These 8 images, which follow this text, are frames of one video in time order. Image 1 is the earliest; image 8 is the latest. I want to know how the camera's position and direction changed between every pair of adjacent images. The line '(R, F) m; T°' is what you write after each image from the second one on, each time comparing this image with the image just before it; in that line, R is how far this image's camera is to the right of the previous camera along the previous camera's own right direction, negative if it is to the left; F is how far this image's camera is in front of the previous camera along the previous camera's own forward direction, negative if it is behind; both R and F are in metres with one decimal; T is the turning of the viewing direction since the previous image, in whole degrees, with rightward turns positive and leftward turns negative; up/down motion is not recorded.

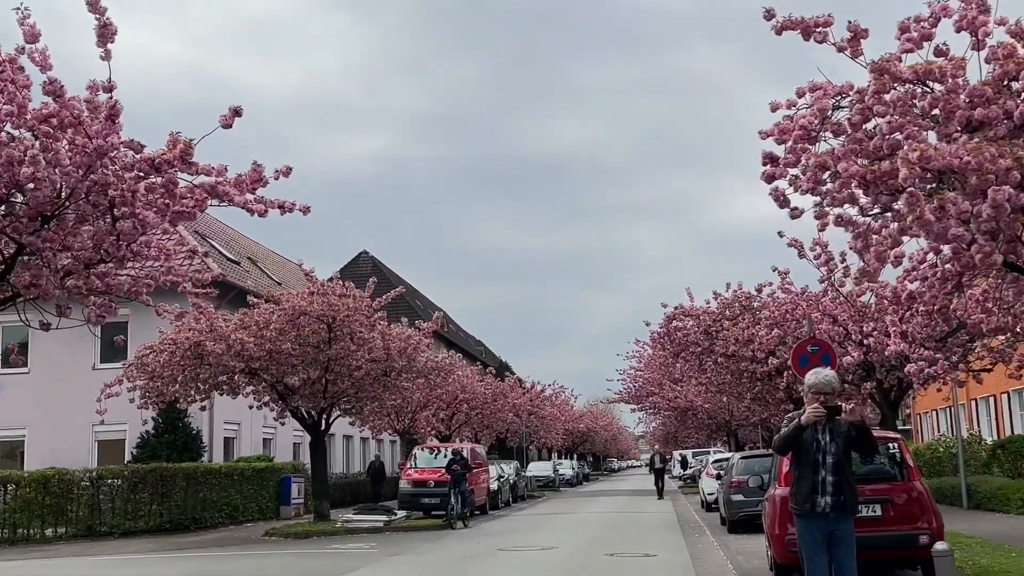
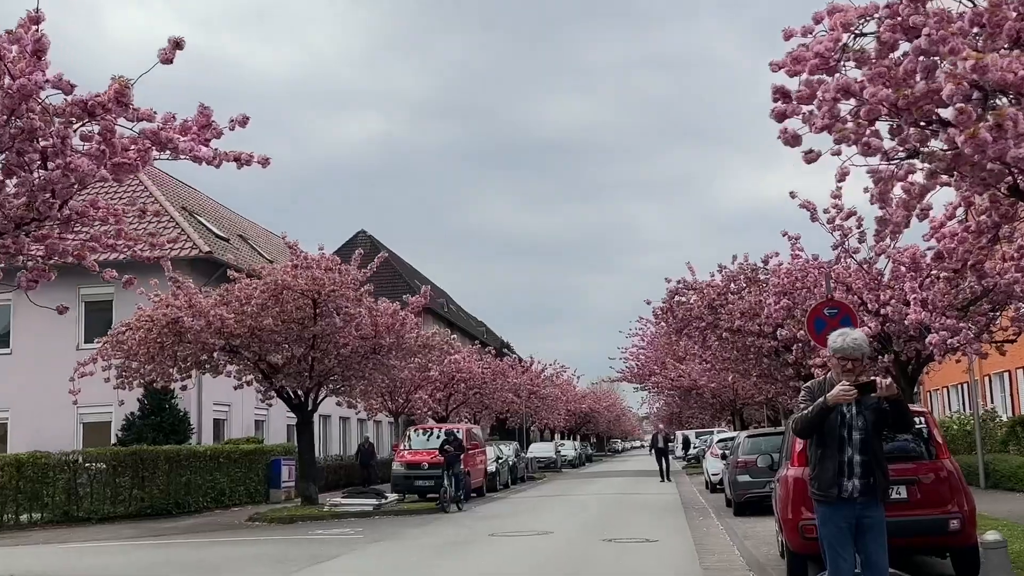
(+0.2, +1.1) m; 0°
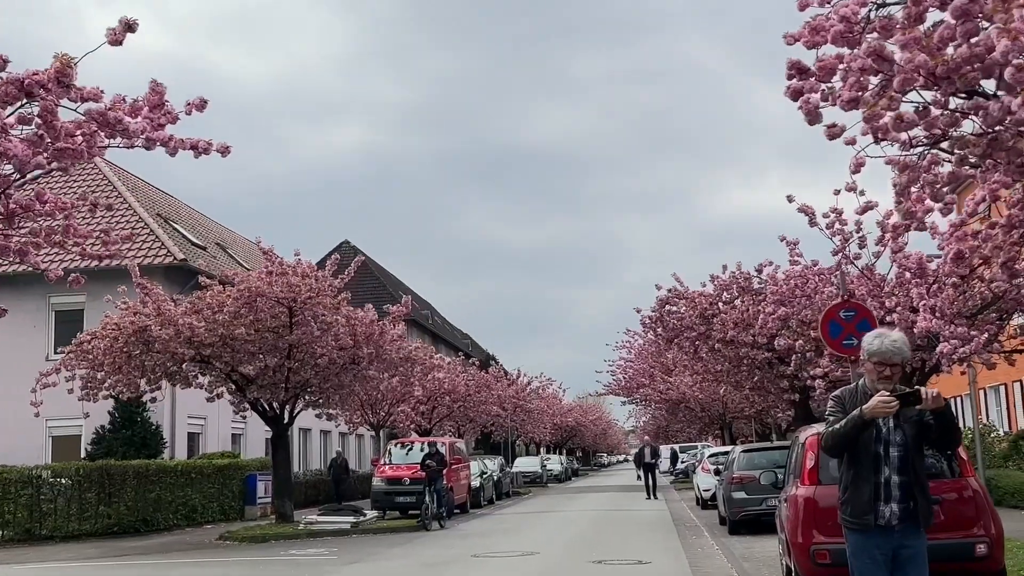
(0.0, +0.8) m; +1°
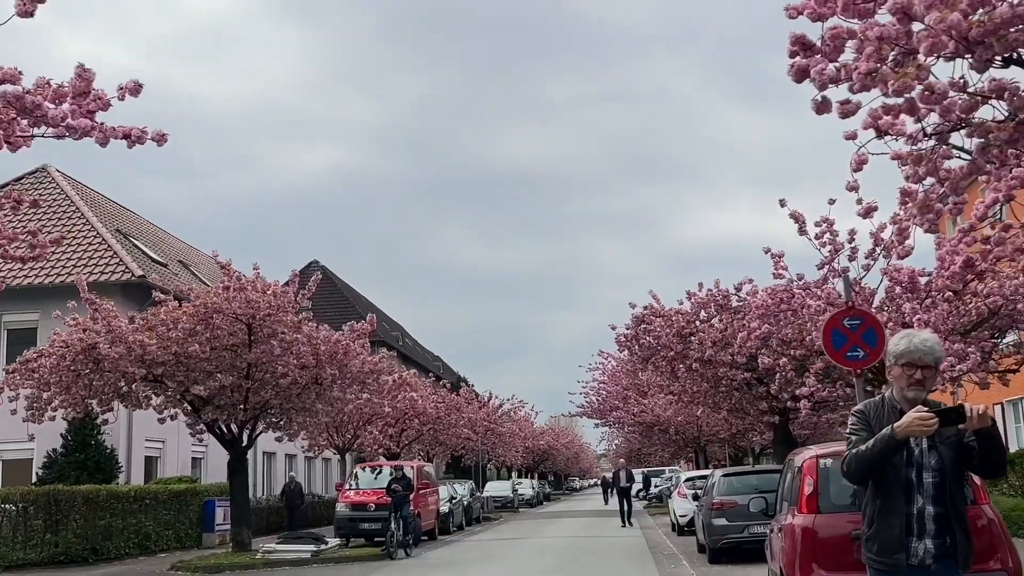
(0.0, +0.8) m; +2°
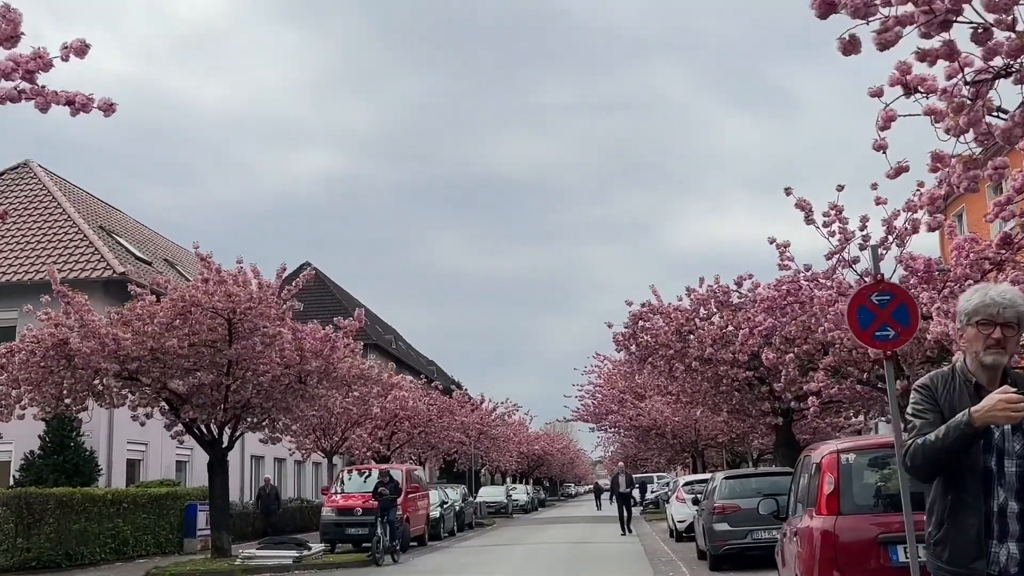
(+0.1, +0.8) m; 0°
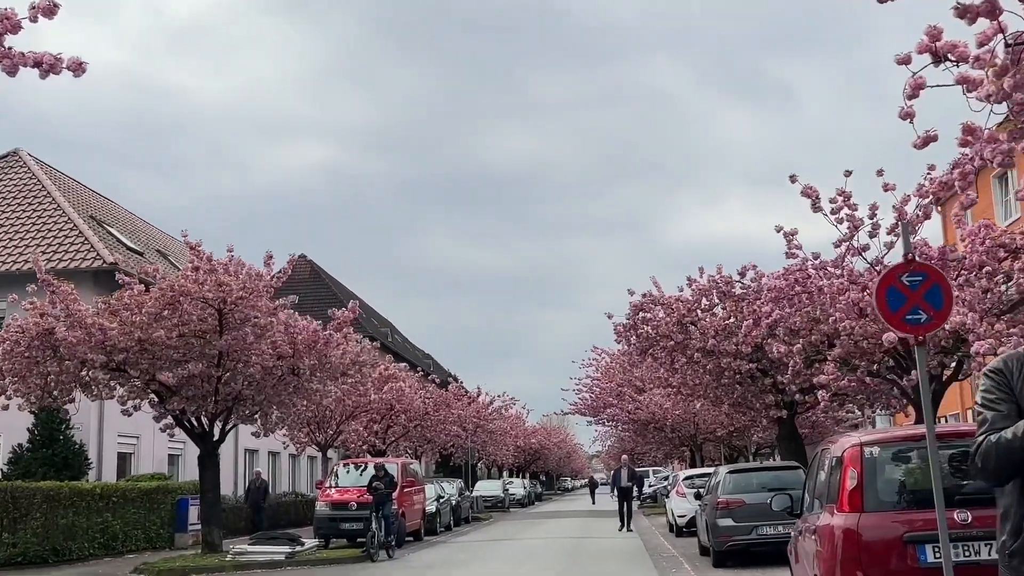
(0.0, +0.4) m; 0°
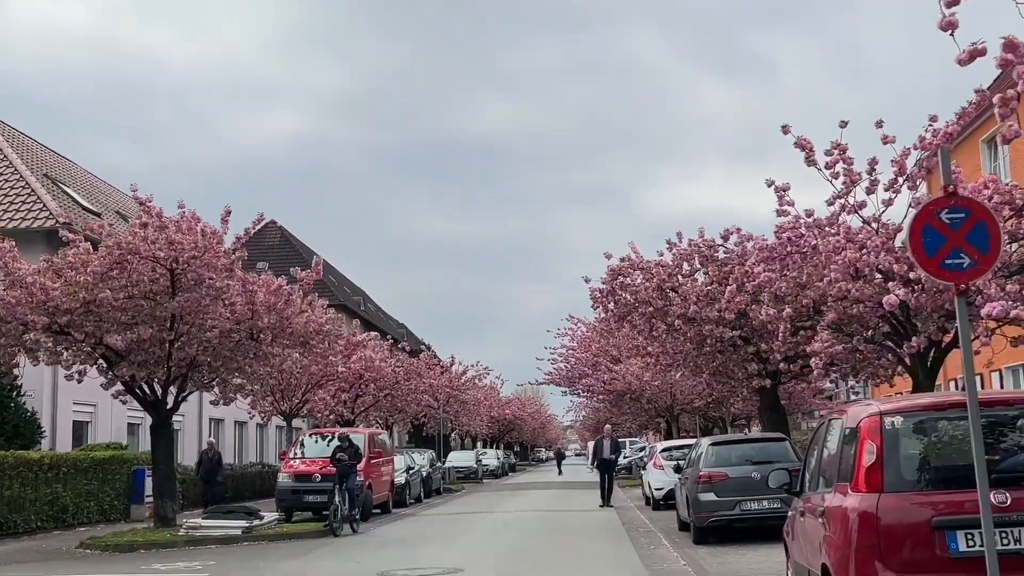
(+0.1, +1.0) m; +1°
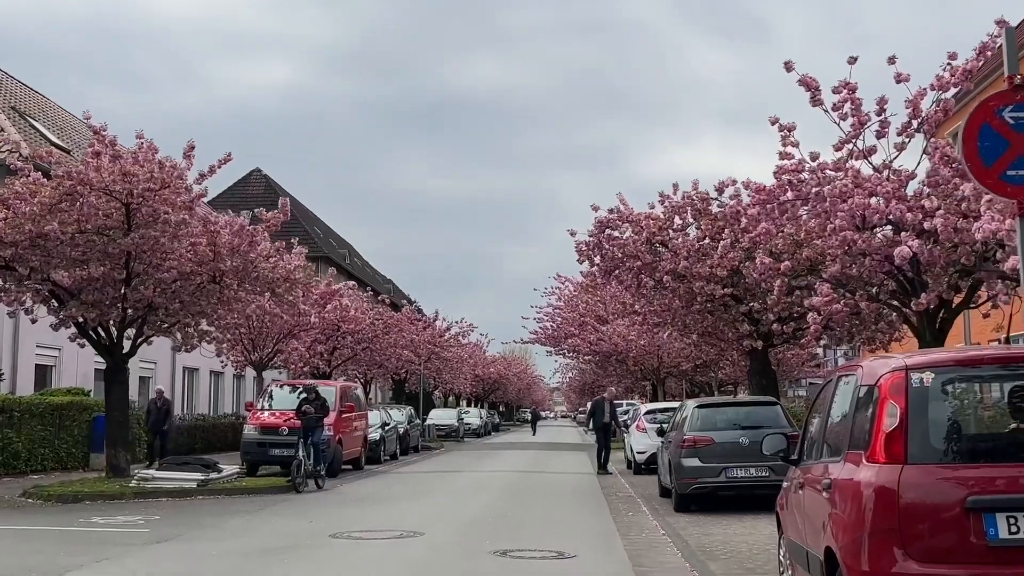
(+0.2, +1.0) m; +1°
